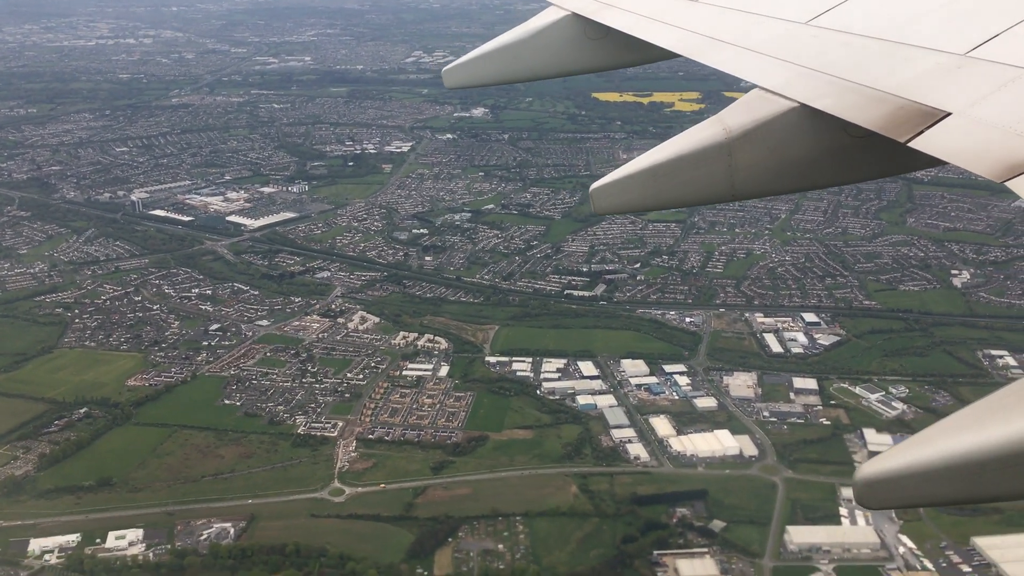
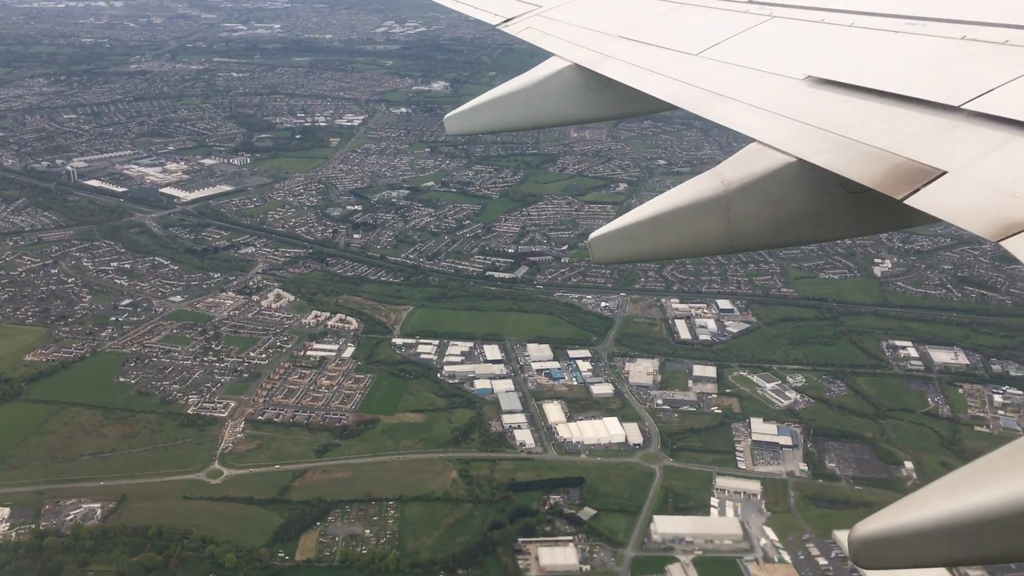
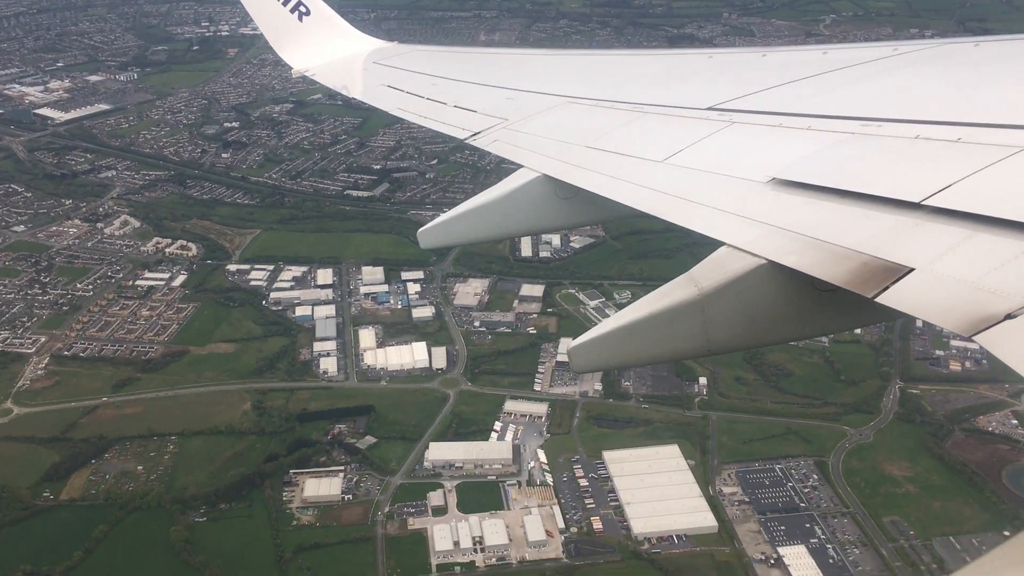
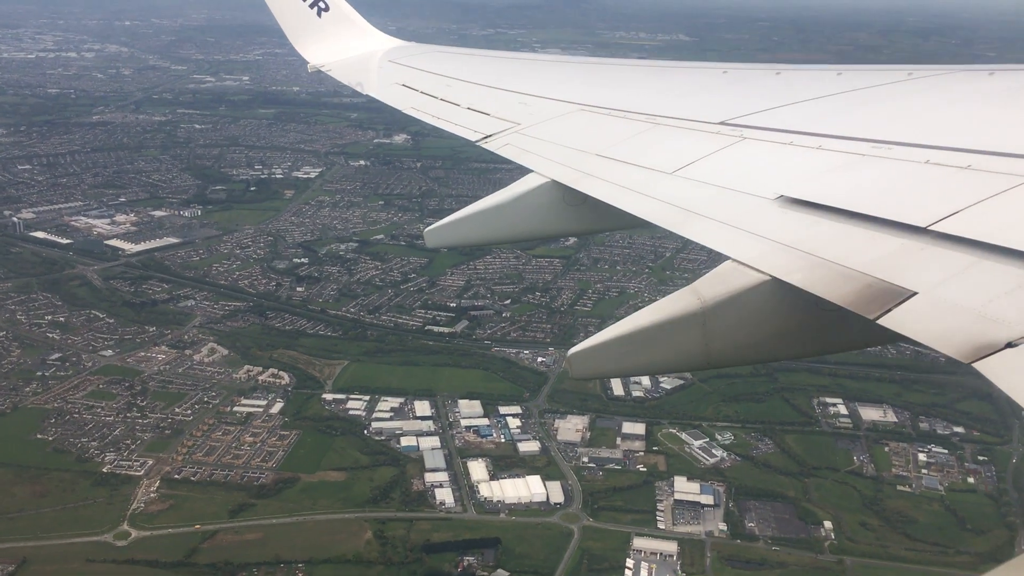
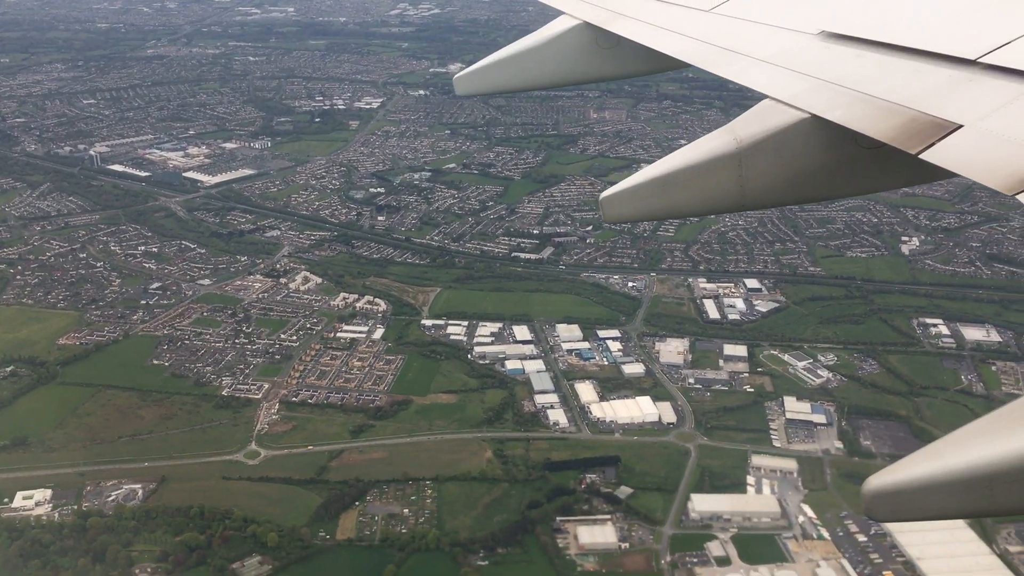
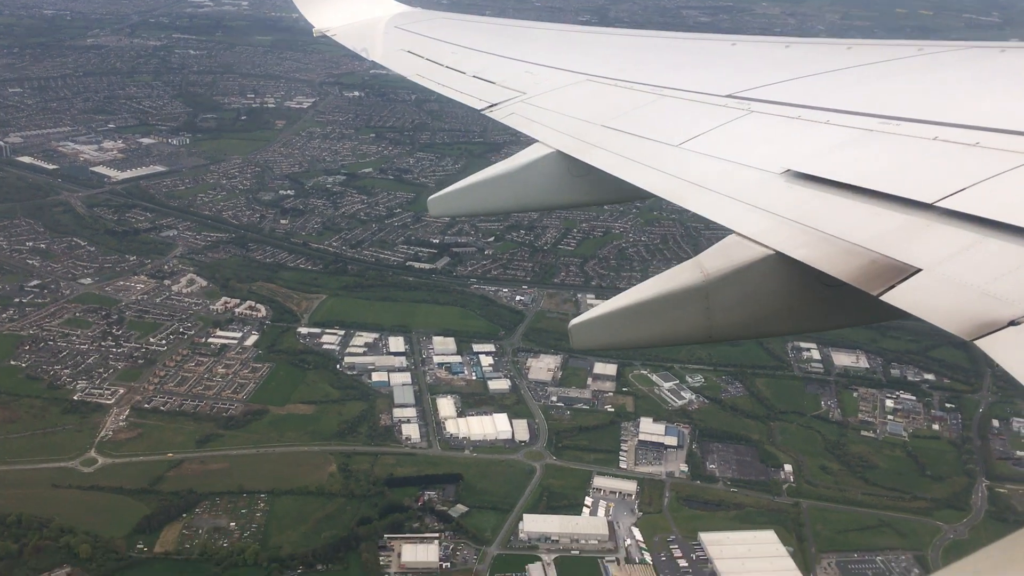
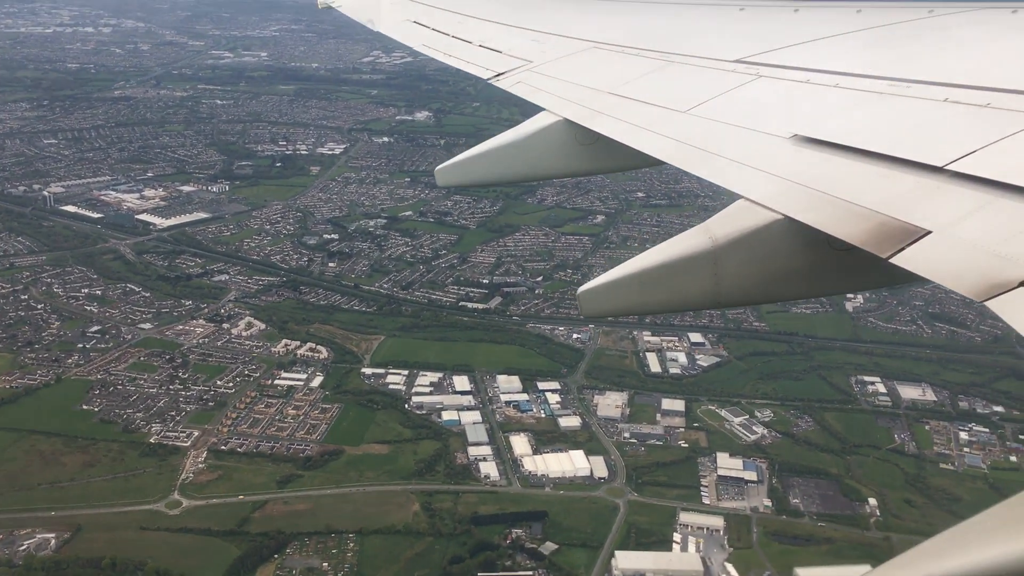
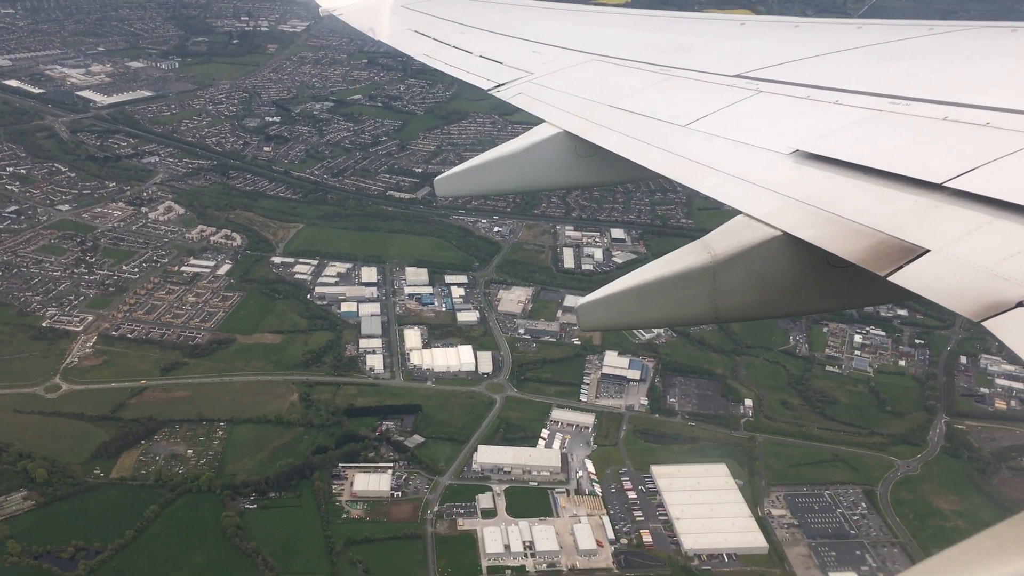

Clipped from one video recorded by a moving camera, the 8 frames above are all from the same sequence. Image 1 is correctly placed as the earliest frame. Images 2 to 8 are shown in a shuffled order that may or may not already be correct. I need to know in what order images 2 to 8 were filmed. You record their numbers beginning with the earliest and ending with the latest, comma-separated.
5, 2, 7, 4, 6, 8, 3
